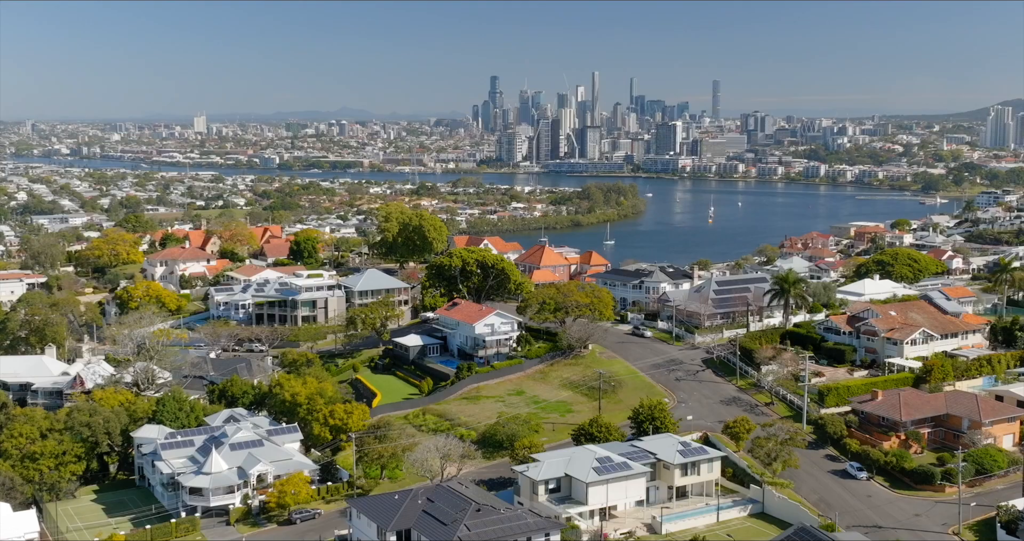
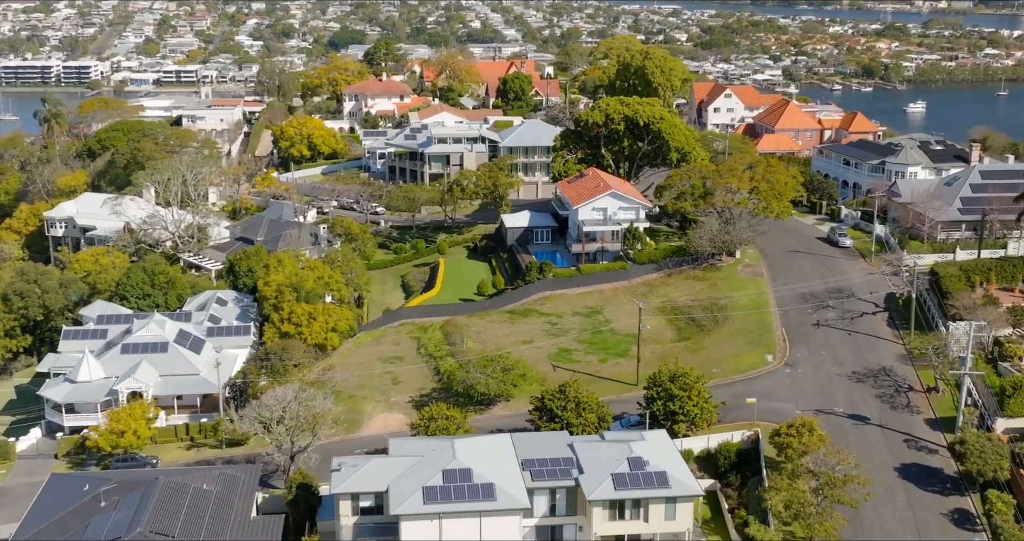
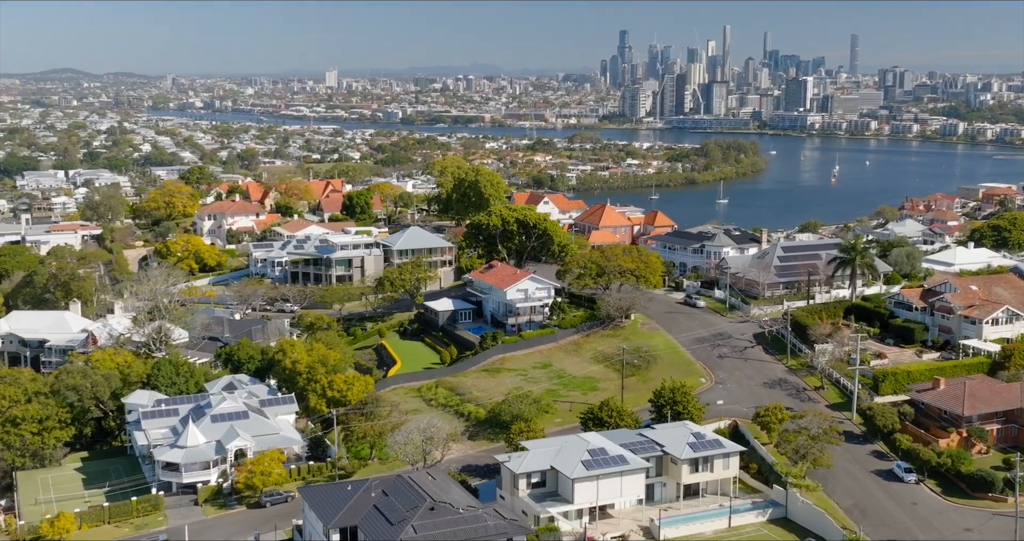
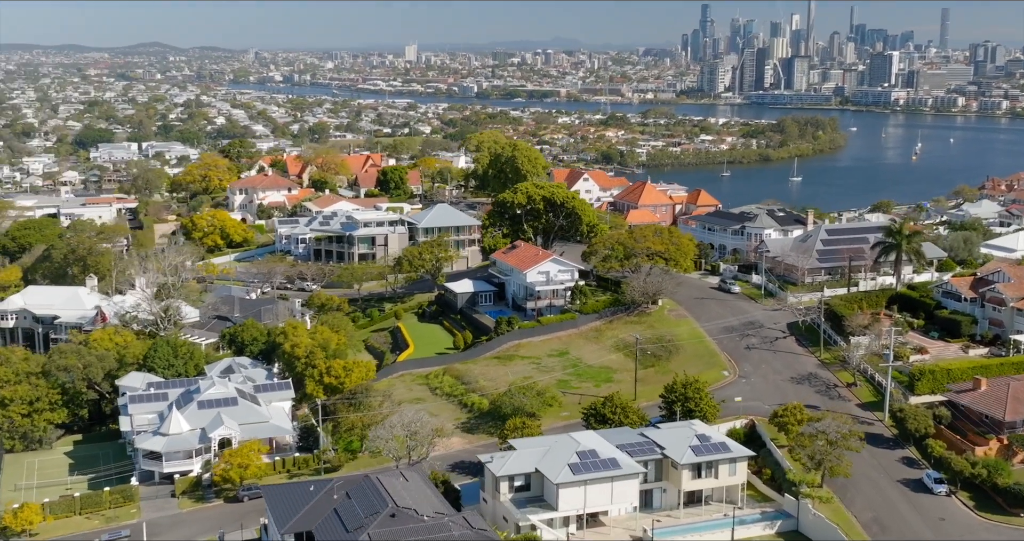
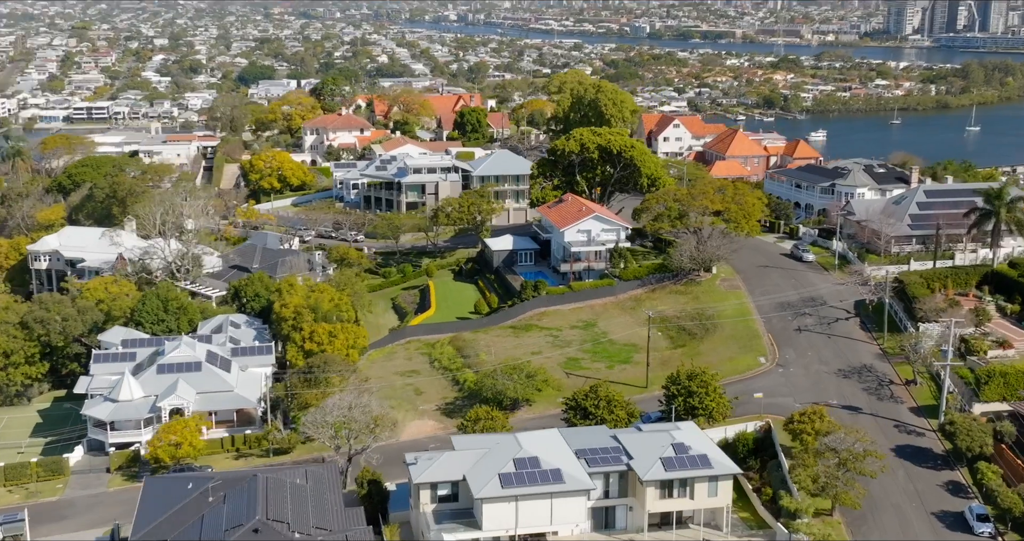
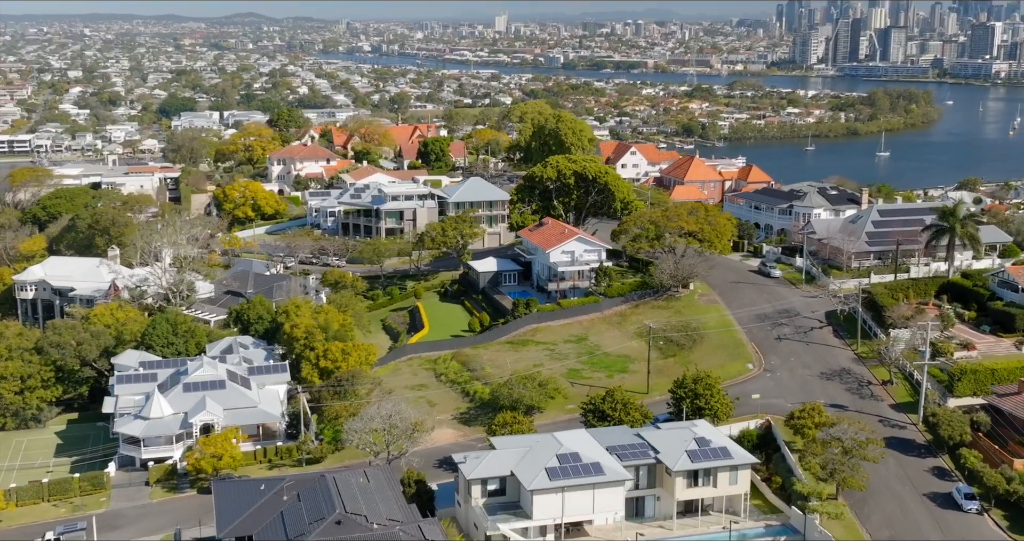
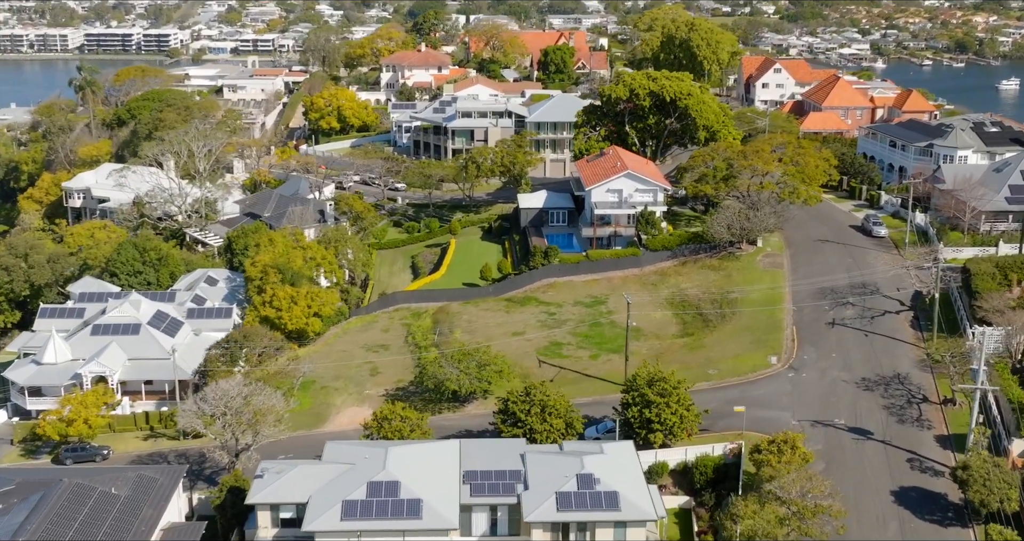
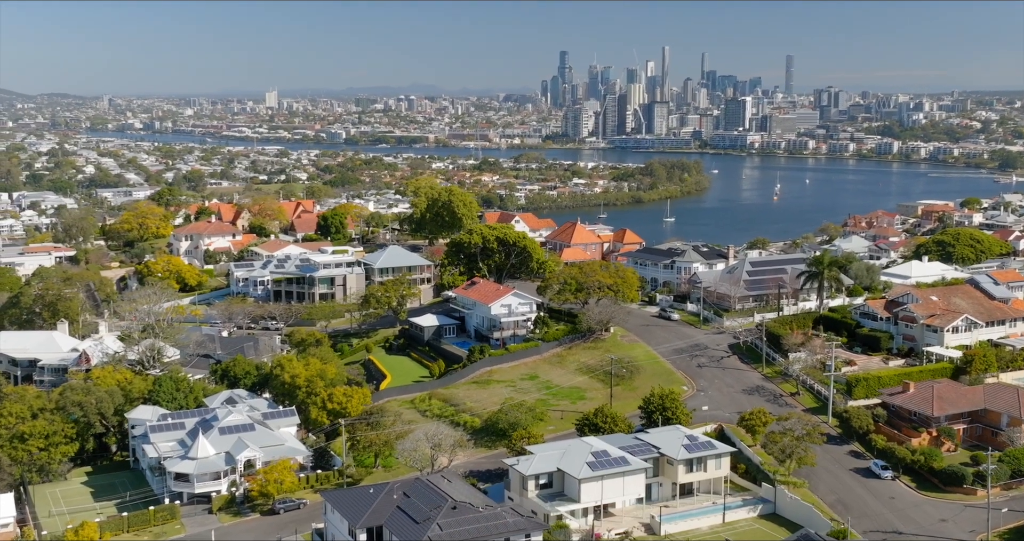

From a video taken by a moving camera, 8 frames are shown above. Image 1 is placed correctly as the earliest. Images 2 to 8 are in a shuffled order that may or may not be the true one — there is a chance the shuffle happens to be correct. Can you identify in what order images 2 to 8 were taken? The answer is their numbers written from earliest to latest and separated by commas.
8, 3, 4, 6, 5, 2, 7
